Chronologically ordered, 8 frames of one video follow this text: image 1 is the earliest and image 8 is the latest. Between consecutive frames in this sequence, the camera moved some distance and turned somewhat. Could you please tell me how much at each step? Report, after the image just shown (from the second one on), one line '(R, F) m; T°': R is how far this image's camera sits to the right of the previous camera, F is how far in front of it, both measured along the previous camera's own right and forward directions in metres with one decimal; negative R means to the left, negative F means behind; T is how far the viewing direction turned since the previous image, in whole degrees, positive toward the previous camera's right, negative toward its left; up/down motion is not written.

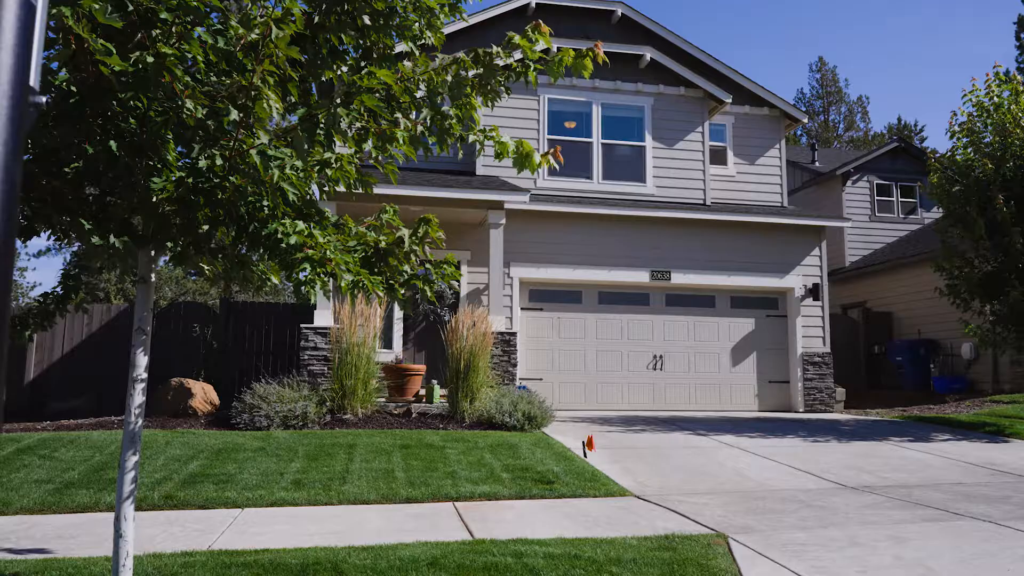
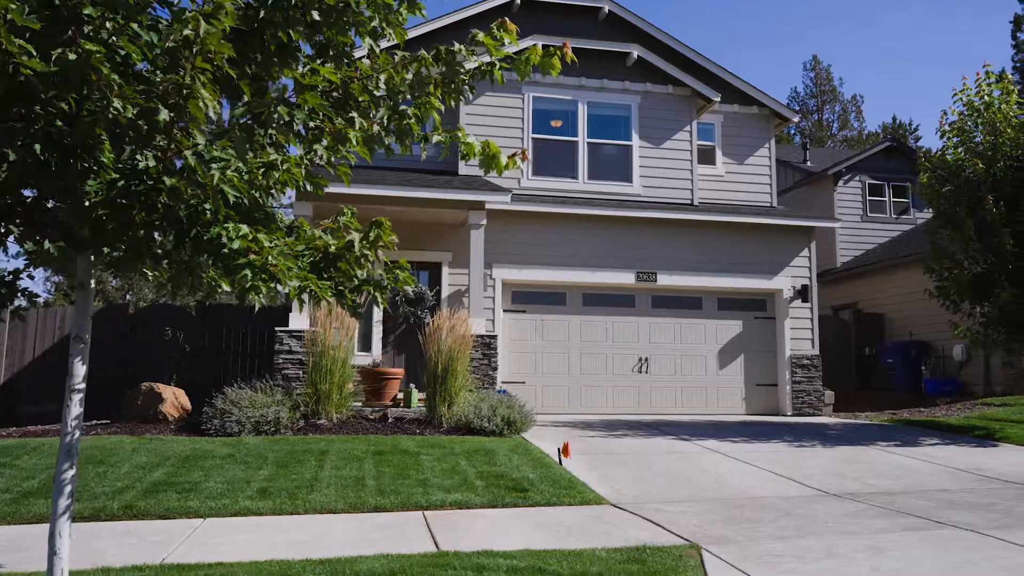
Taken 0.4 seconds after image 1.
(+0.2, +0.2) m; 0°
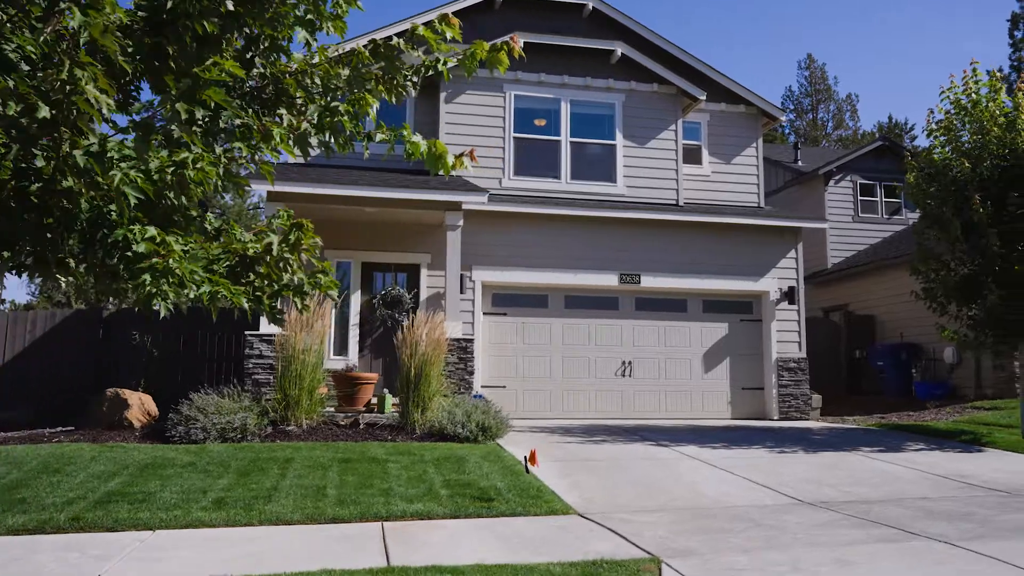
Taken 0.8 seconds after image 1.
(+0.3, +0.2) m; 0°
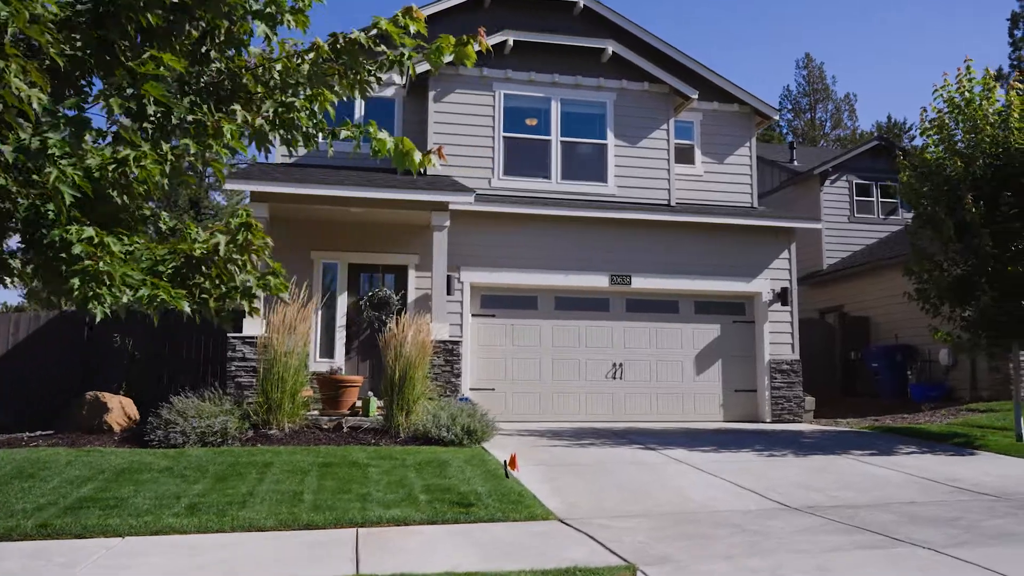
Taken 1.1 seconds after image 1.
(+0.2, +0.1) m; 0°
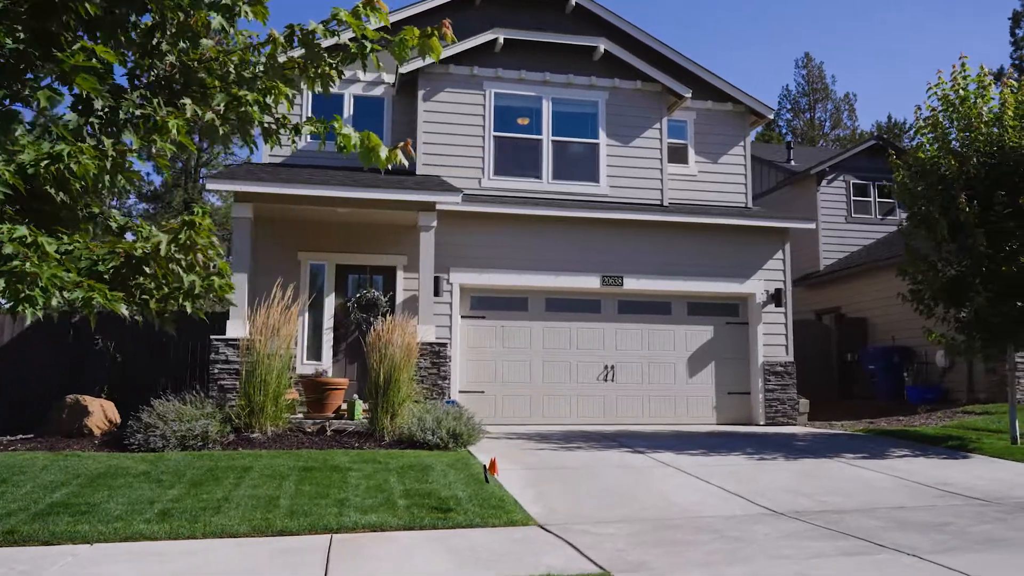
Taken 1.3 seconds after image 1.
(+0.2, +0.1) m; 0°
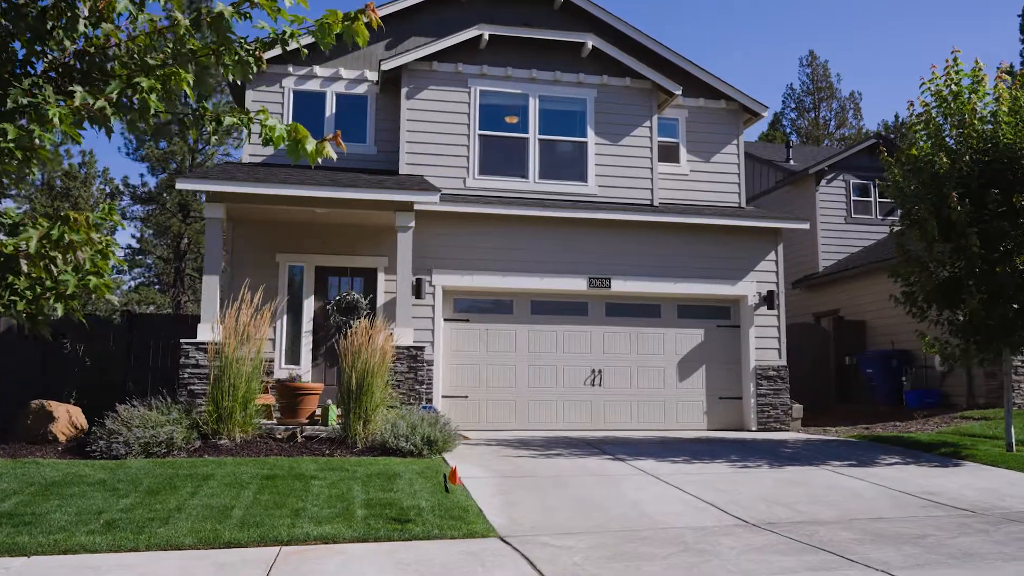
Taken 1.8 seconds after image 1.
(+0.5, +0.3) m; -1°
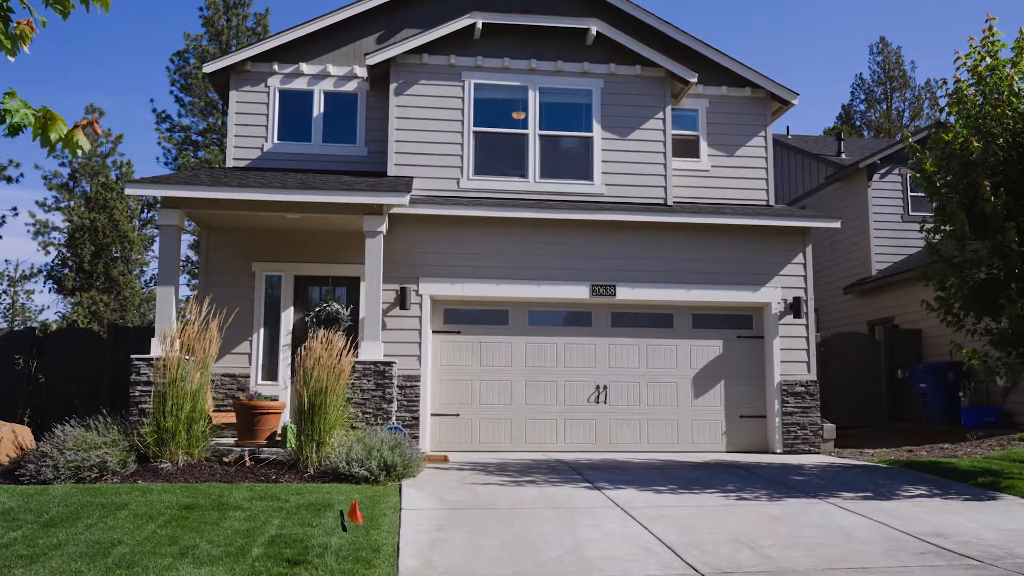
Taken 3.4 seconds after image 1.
(+1.4, +1.1) m; -6°
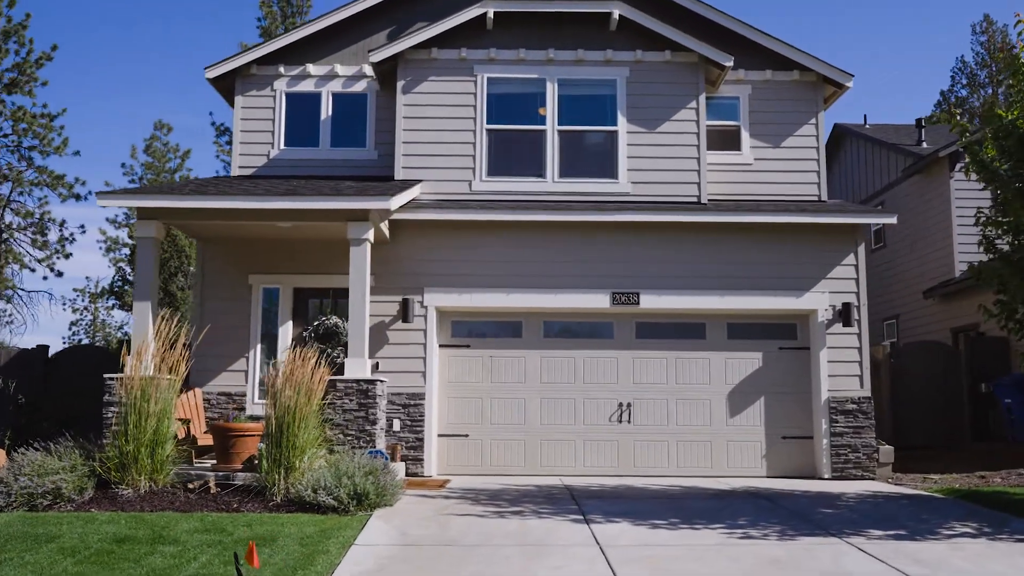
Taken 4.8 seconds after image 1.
(+1.3, +1.1) m; -7°
